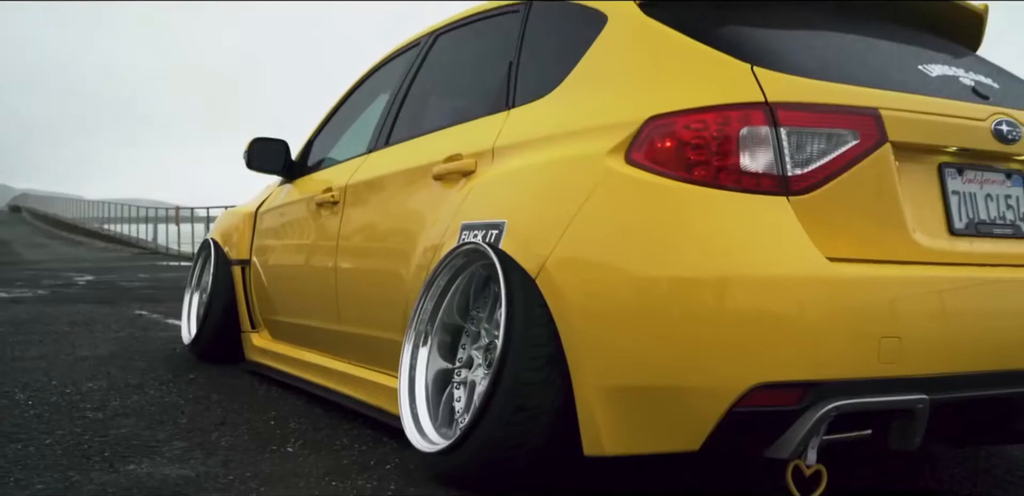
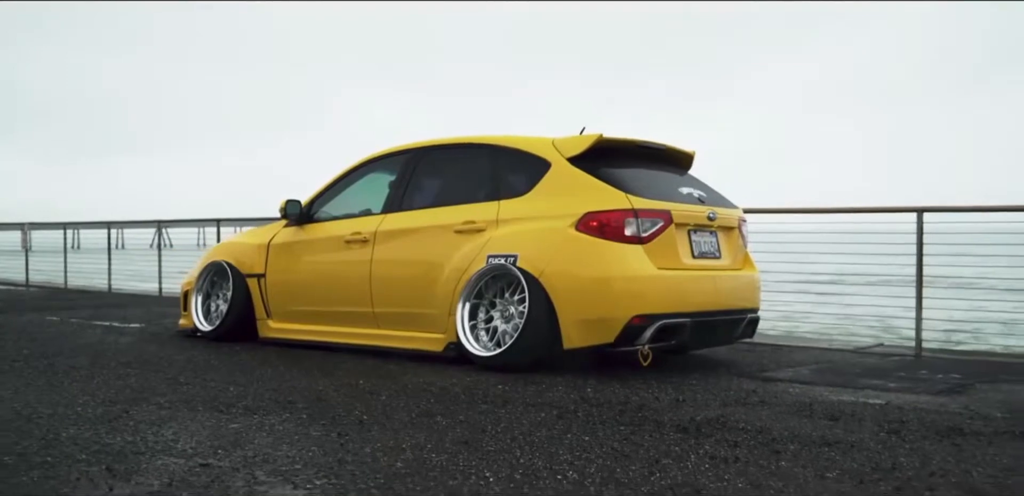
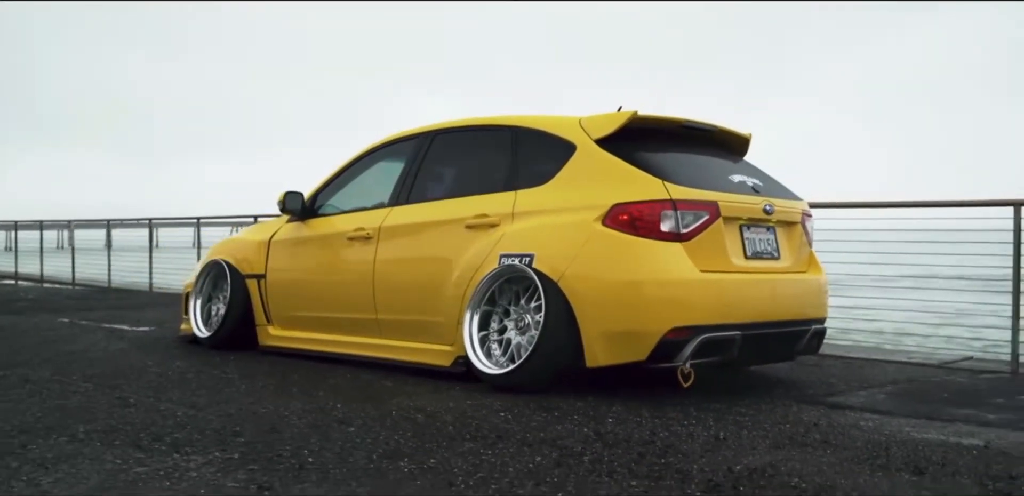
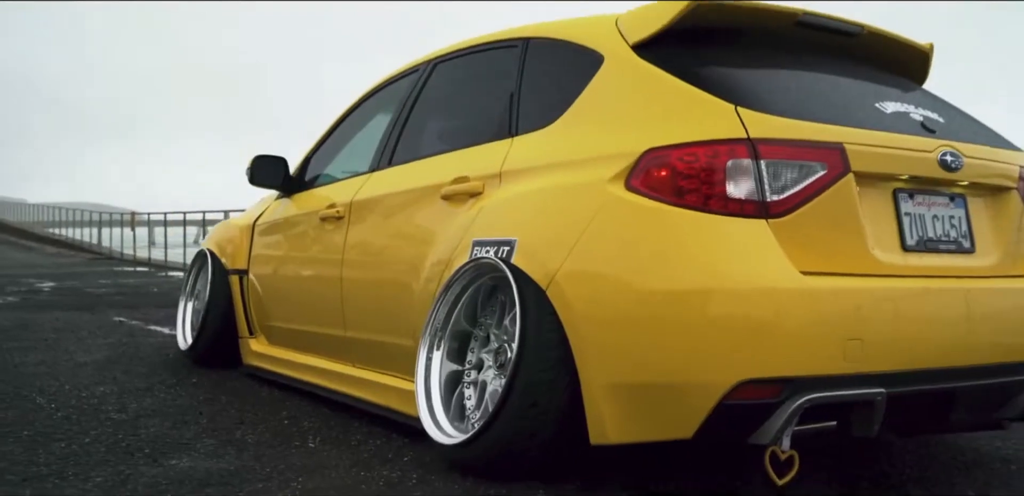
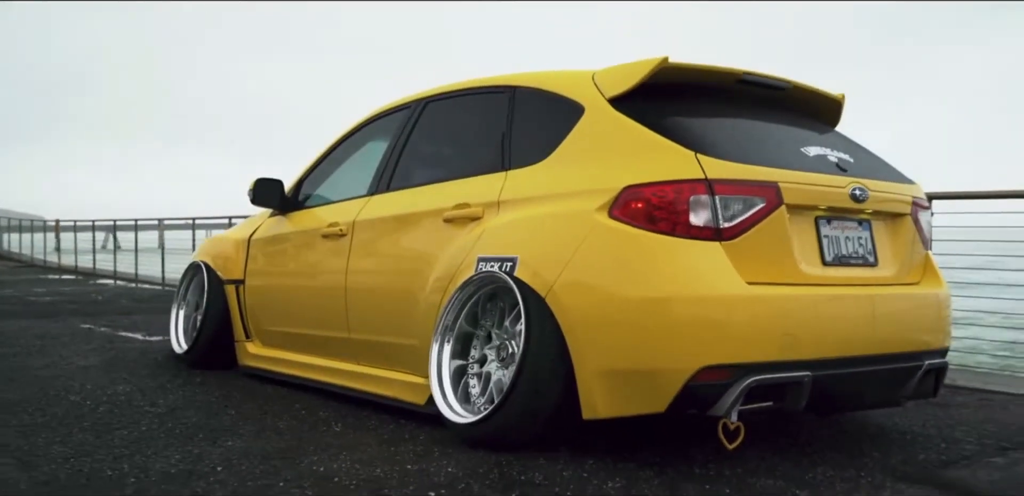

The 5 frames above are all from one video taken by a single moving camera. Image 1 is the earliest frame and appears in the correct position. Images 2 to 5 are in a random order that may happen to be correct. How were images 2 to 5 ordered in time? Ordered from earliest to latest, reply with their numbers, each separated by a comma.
4, 5, 3, 2
